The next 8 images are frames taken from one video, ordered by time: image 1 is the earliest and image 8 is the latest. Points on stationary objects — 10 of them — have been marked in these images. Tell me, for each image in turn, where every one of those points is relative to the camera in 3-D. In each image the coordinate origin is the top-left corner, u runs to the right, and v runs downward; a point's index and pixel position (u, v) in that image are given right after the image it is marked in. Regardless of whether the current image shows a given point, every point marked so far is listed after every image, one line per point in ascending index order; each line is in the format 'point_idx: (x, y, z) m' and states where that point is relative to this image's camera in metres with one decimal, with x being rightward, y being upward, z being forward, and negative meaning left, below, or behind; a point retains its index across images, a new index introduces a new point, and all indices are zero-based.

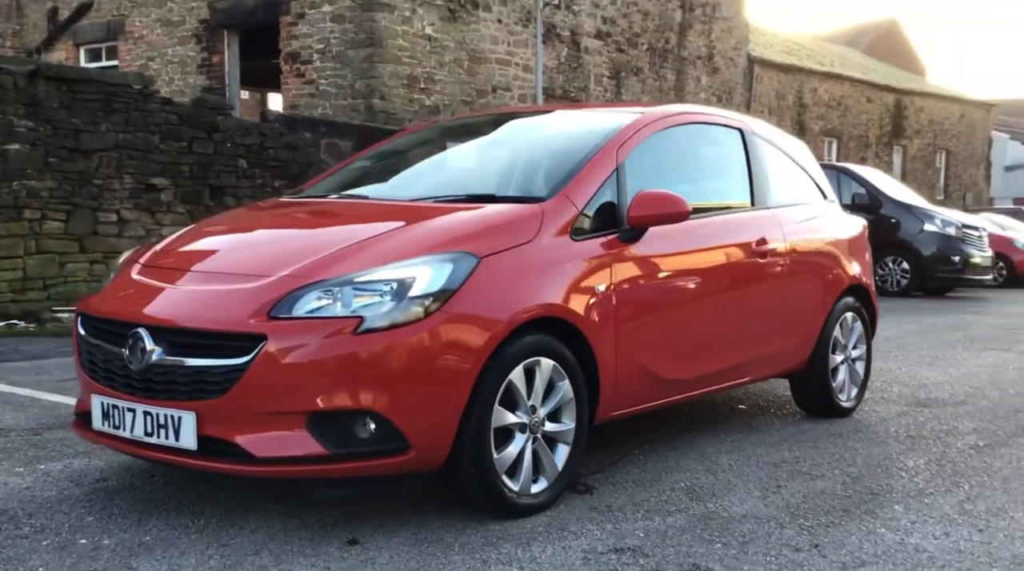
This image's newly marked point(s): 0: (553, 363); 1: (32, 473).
0: (+0.2, -0.3, +4.0) m
1: (-2.0, -0.8, +4.4) m
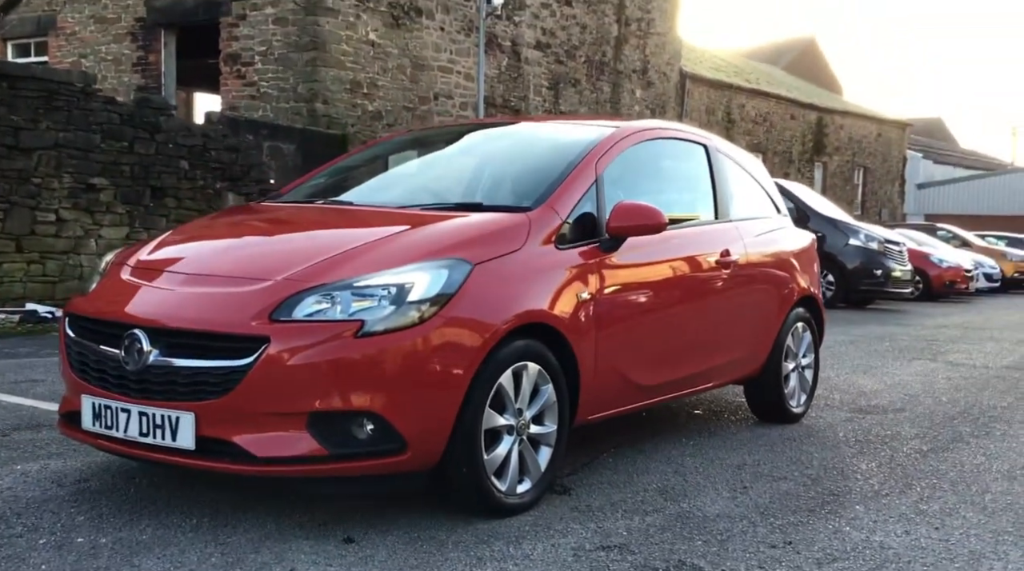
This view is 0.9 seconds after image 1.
0: (+0.1, -0.3, +4.2) m
1: (-2.1, -0.8, +4.4) m
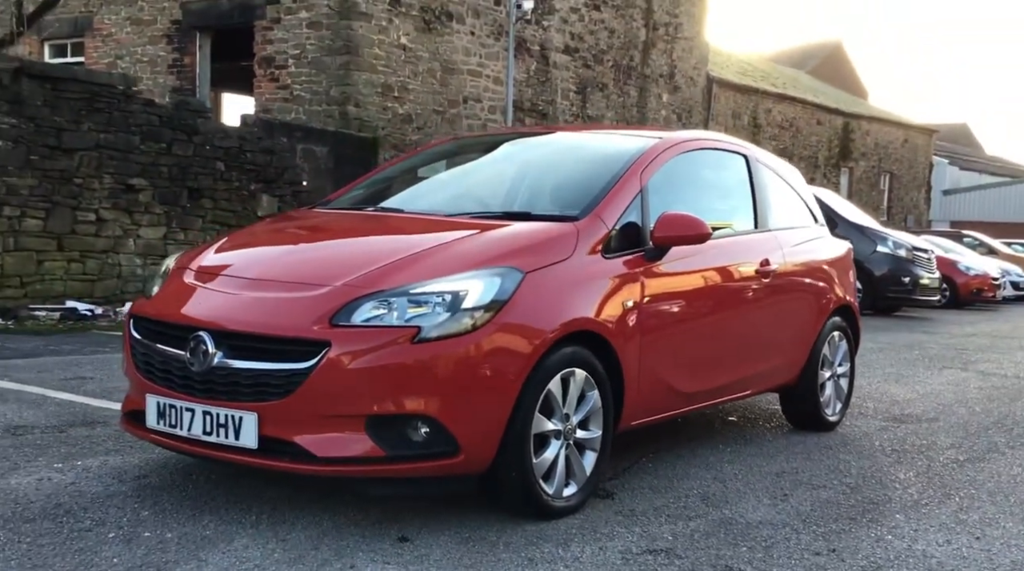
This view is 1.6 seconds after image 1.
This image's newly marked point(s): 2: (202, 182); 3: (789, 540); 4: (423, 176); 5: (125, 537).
0: (+0.3, -0.4, +4.3) m
1: (-1.9, -0.8, +4.6) m
2: (-3.7, +1.2, +12.5) m
3: (+1.1, -1.0, +4.1) m
4: (-0.5, +0.6, +5.7) m
5: (-1.3, -0.9, +3.7) m
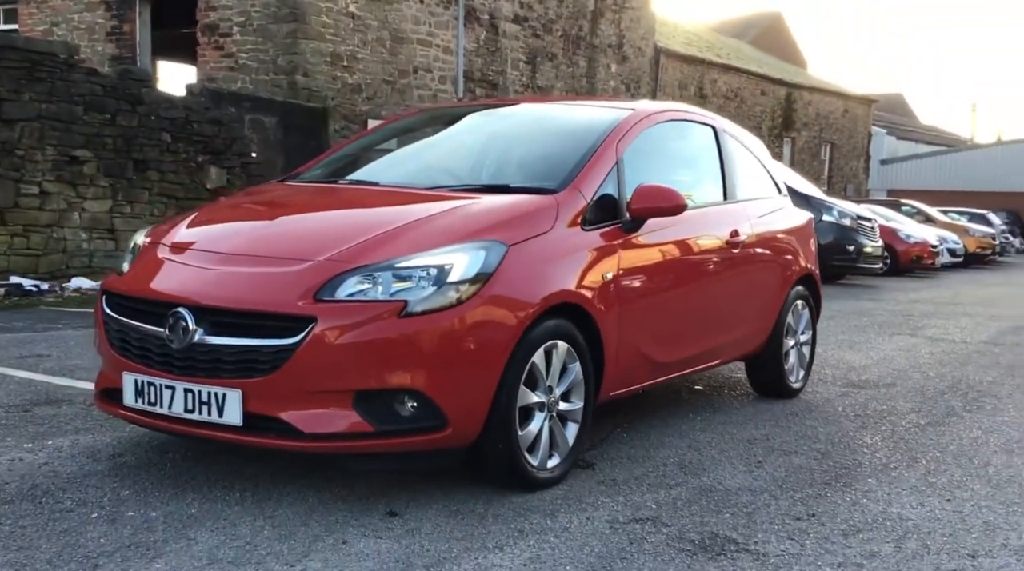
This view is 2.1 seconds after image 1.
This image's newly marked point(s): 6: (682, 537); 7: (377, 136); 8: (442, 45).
0: (+0.2, -0.2, +4.3) m
1: (-2.0, -0.7, +4.5) m
2: (-4.2, +1.5, +12.3) m
3: (+1.0, -0.9, +4.1) m
4: (-0.6, +0.7, +5.6) m
5: (-1.4, -0.8, +3.6) m
6: (+0.6, -0.9, +3.7) m
7: (-0.7, +0.8, +5.9) m
8: (-1.1, +3.8, +16.9) m
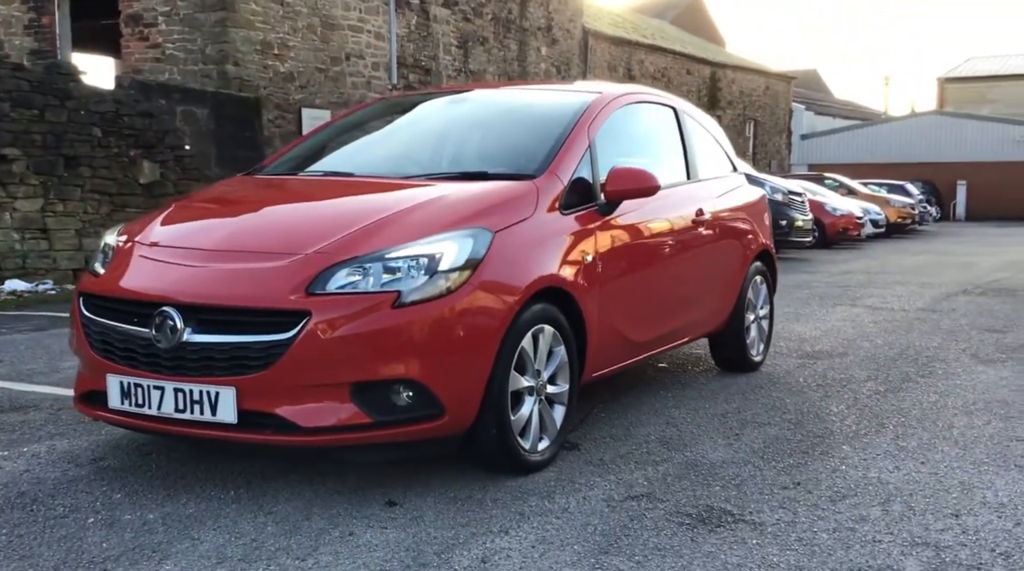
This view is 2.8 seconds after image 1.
0: (+0.2, -0.2, +4.3) m
1: (-2.0, -0.7, +4.4) m
2: (-4.9, +1.5, +12.0) m
3: (+1.0, -0.8, +4.3) m
4: (-0.8, +0.8, +5.6) m
5: (-1.4, -0.8, +3.6) m
6: (+0.6, -0.8, +3.8) m
7: (-0.9, +0.9, +5.9) m
8: (-2.2, +4.0, +16.7) m
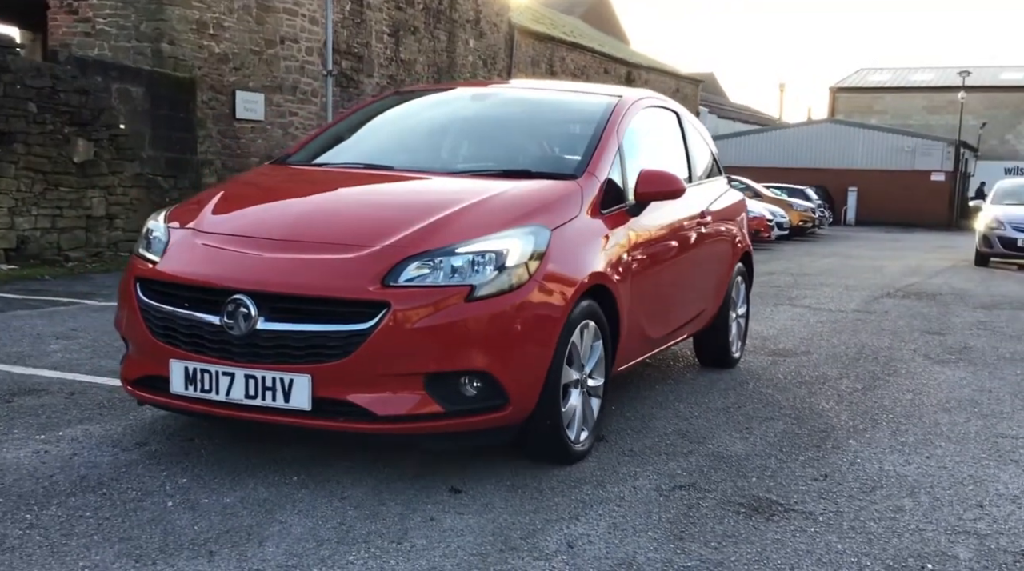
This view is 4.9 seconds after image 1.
0: (+0.4, -0.2, +4.5) m
1: (-1.8, -0.6, +4.3) m
2: (-5.4, +1.8, +11.6) m
3: (+1.2, -0.8, +4.5) m
4: (-0.7, +0.8, +5.7) m
5: (-1.1, -0.7, +3.6) m
6: (+0.8, -0.8, +4.0) m
7: (-0.9, +0.9, +5.9) m
8: (-3.2, +4.2, +16.6) m
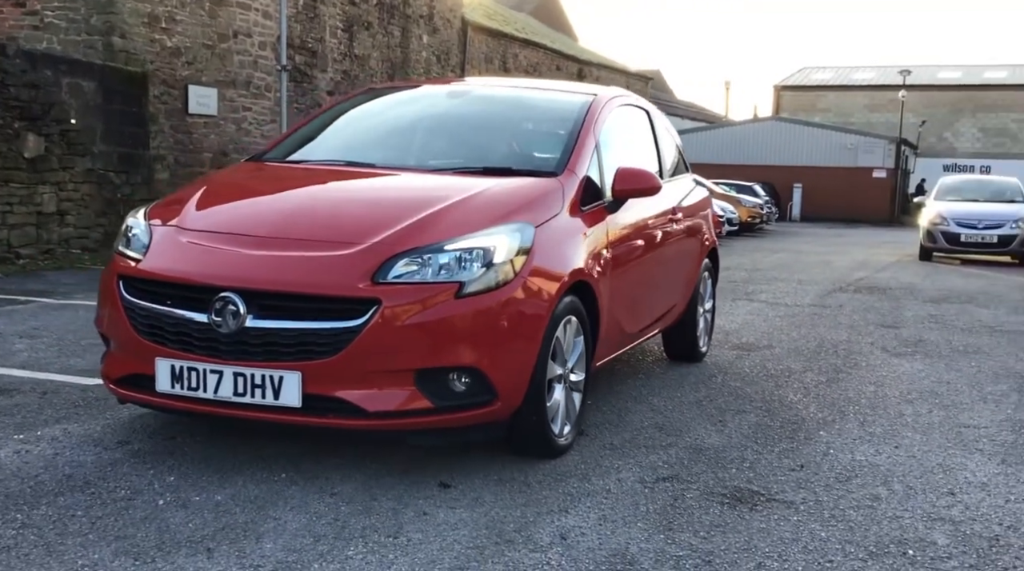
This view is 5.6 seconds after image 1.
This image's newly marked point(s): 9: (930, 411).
0: (+0.3, -0.2, +4.6) m
1: (-1.9, -0.6, +4.3) m
2: (-5.8, +1.8, +11.3) m
3: (+1.1, -0.8, +4.6) m
4: (-0.8, +0.8, +5.7) m
5: (-1.1, -0.7, +3.6) m
6: (+0.8, -0.8, +4.1) m
7: (-1.0, +0.9, +5.9) m
8: (-3.9, +4.2, +16.4) m
9: (+2.3, -0.7, +5.8) m
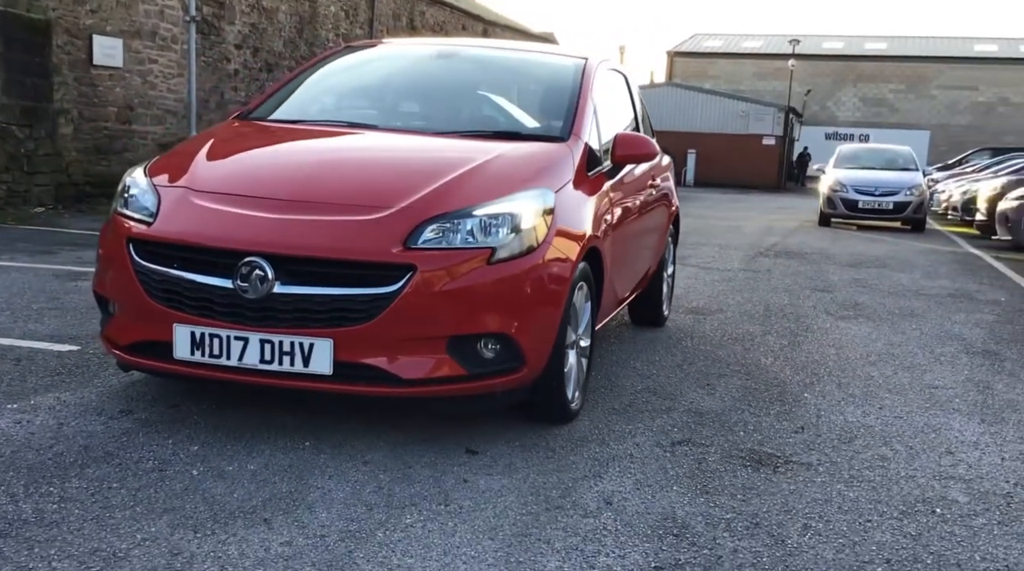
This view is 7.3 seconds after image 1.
0: (+0.3, 0.0, +4.6) m
1: (-1.8, -0.5, +4.1) m
2: (-6.5, +2.2, +10.5) m
3: (+1.1, -0.6, +4.7) m
4: (-0.9, +1.0, +5.5) m
5: (-1.0, -0.6, +3.5) m
6: (+0.9, -0.7, +4.2) m
7: (-1.1, +1.1, +5.7) m
8: (-5.1, +4.8, +15.7) m
9: (+2.2, -0.5, +6.0) m
